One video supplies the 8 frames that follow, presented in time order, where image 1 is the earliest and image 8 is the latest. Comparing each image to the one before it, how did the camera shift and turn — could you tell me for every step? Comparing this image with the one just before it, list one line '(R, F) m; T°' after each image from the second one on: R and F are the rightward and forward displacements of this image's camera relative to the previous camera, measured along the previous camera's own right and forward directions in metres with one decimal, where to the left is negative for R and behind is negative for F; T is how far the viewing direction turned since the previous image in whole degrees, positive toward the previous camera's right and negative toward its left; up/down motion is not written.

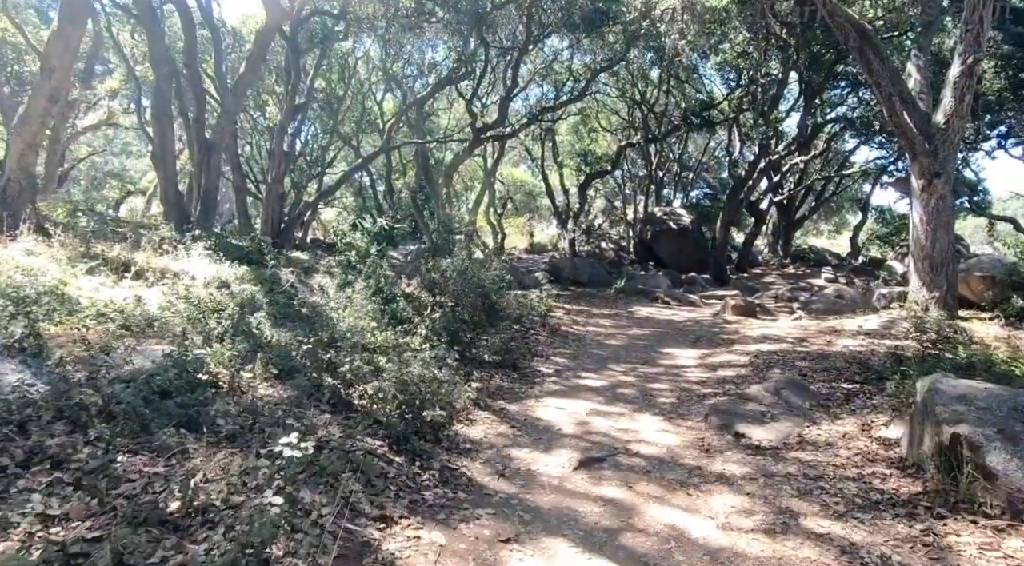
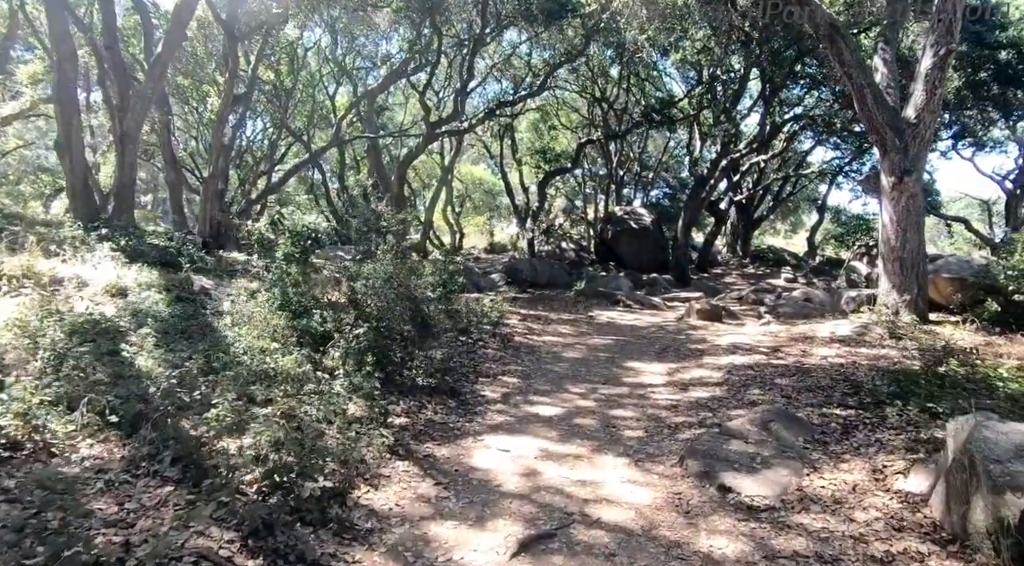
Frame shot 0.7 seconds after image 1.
(+0.1, +0.8) m; +3°
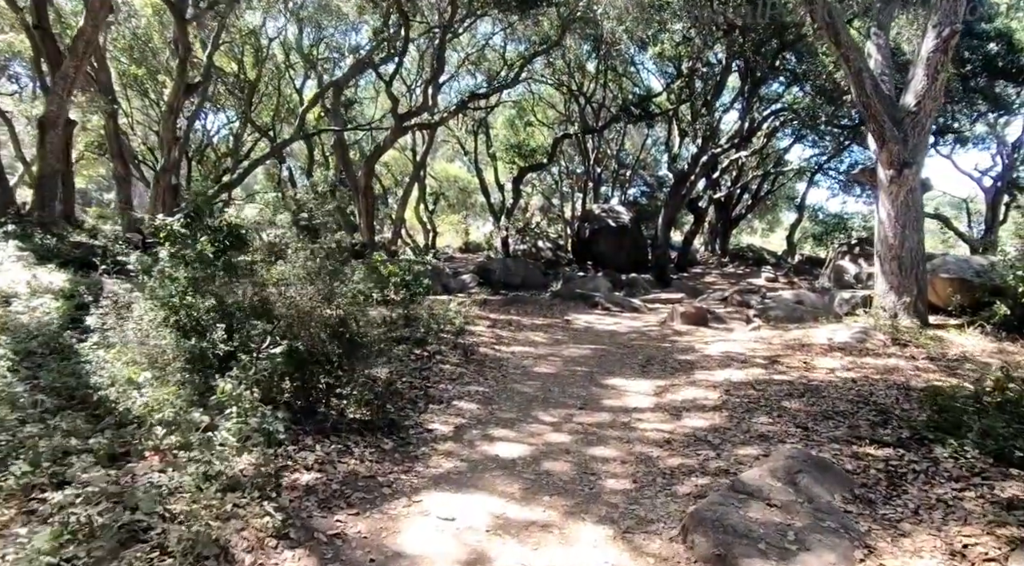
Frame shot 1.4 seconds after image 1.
(+0.1, +0.9) m; +2°
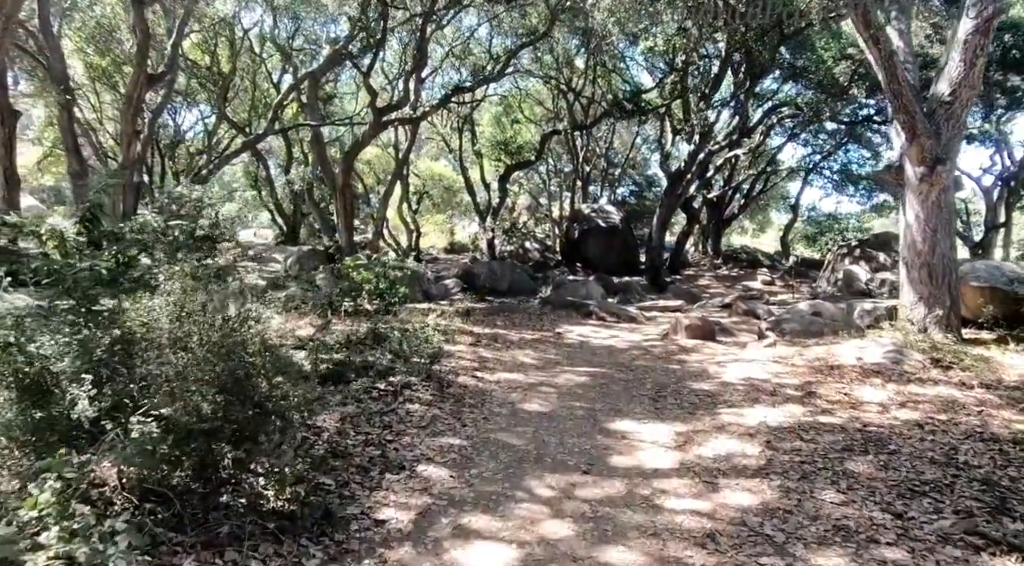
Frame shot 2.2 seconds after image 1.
(0.0, +1.0) m; +1°
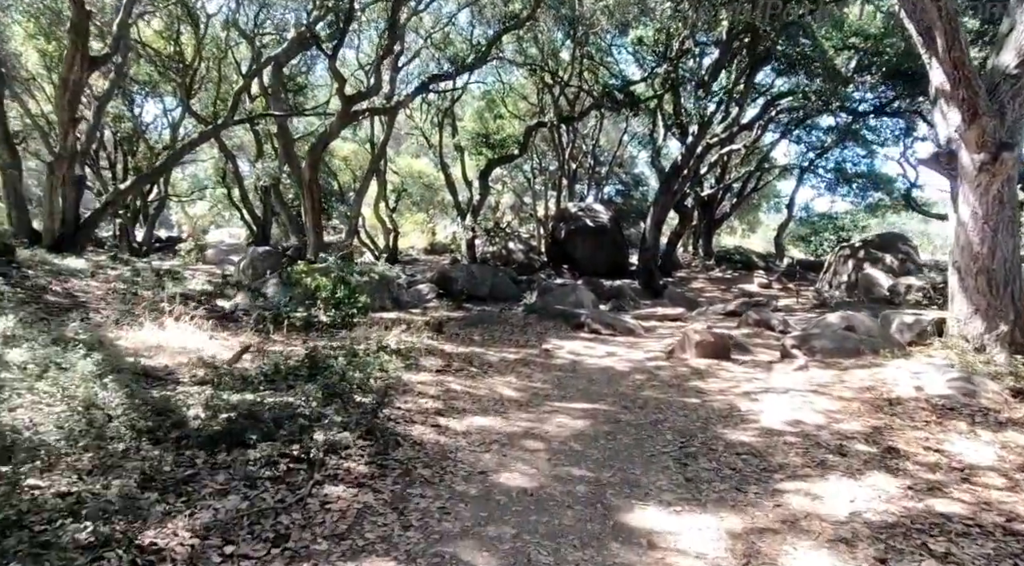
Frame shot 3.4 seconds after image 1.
(+0.1, +1.4) m; +1°
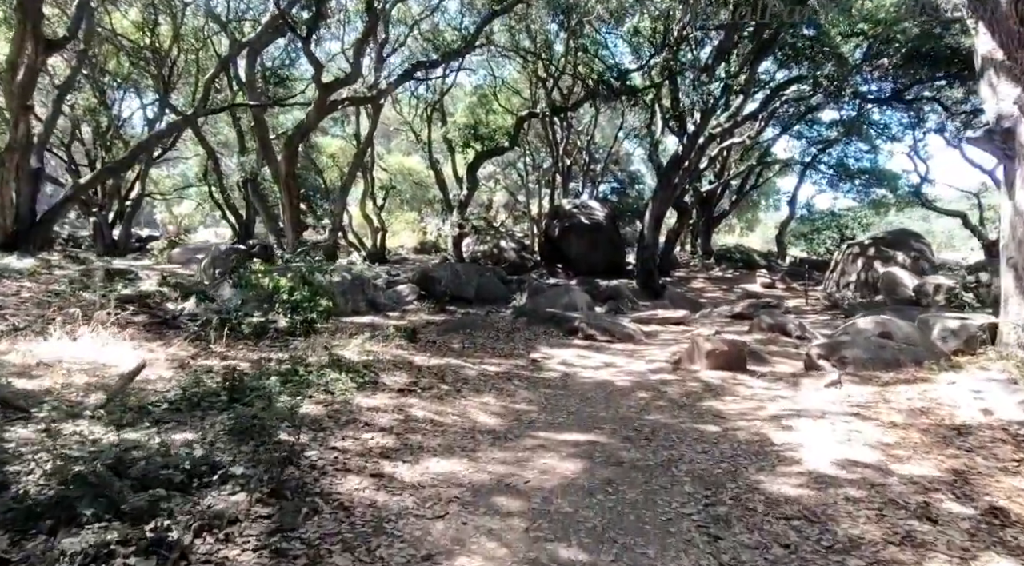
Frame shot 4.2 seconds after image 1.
(+0.1, +1.1) m; 0°
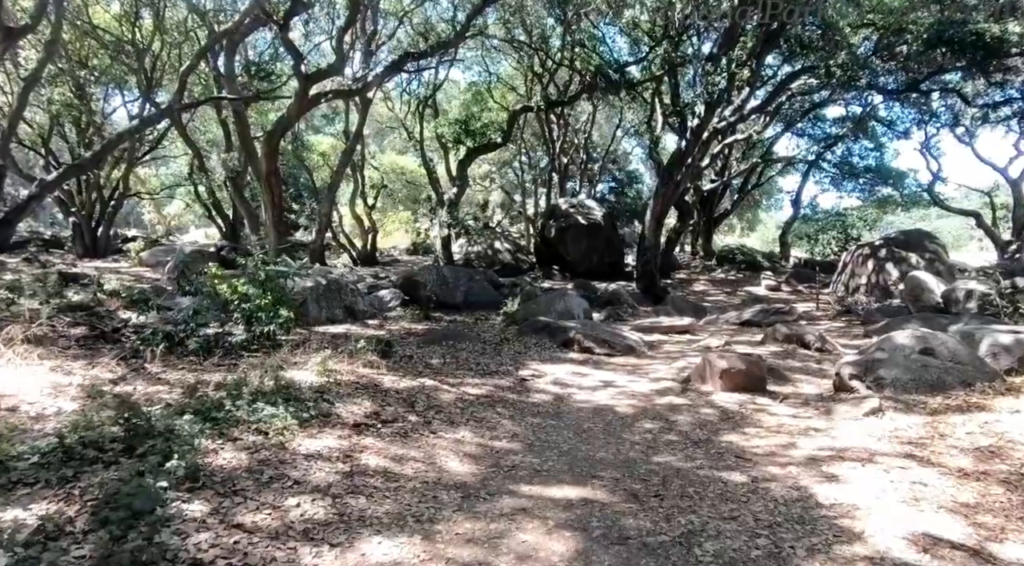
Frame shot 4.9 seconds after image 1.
(+0.1, +0.9) m; 0°
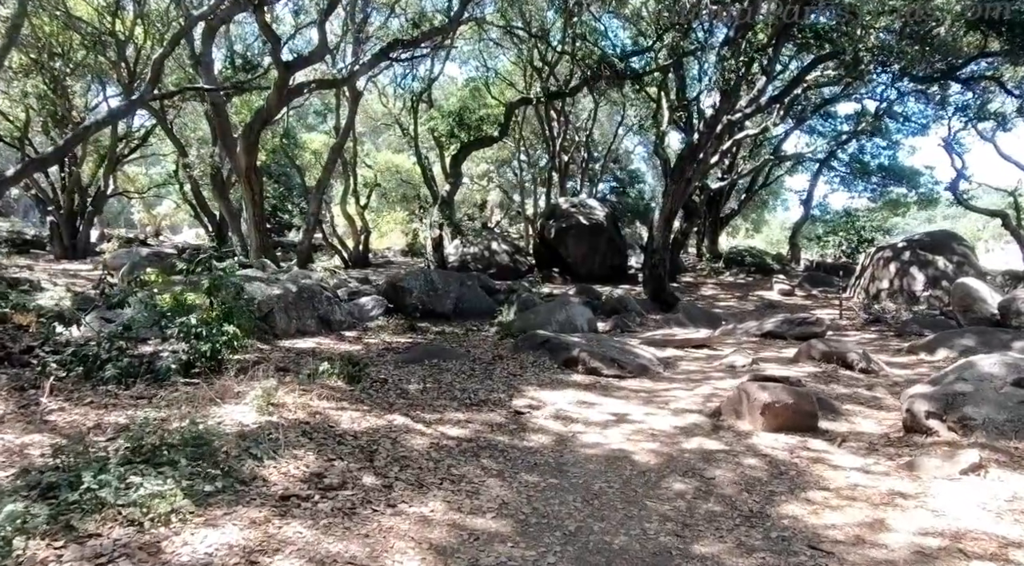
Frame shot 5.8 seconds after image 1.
(+0.1, +1.1) m; 0°
